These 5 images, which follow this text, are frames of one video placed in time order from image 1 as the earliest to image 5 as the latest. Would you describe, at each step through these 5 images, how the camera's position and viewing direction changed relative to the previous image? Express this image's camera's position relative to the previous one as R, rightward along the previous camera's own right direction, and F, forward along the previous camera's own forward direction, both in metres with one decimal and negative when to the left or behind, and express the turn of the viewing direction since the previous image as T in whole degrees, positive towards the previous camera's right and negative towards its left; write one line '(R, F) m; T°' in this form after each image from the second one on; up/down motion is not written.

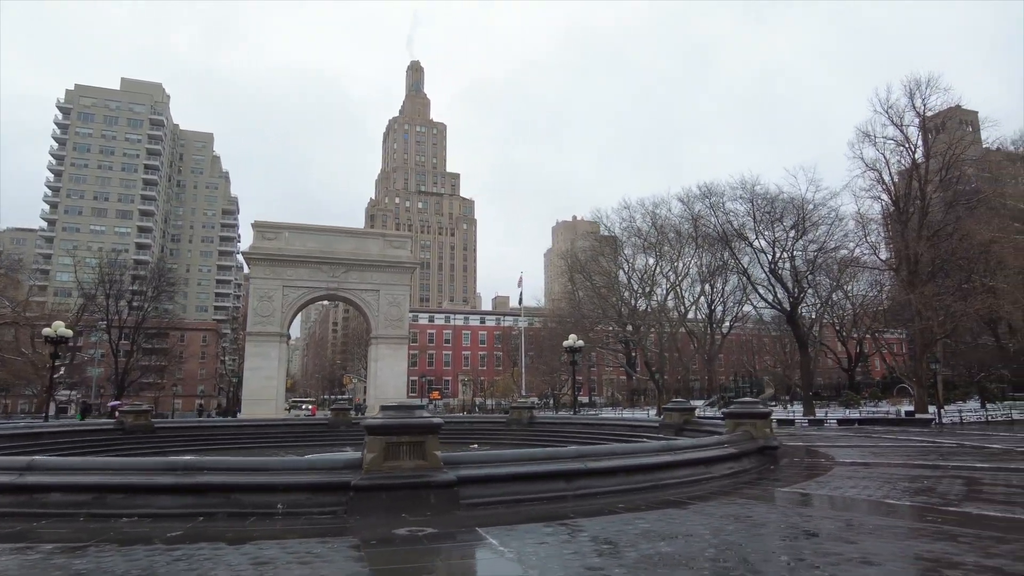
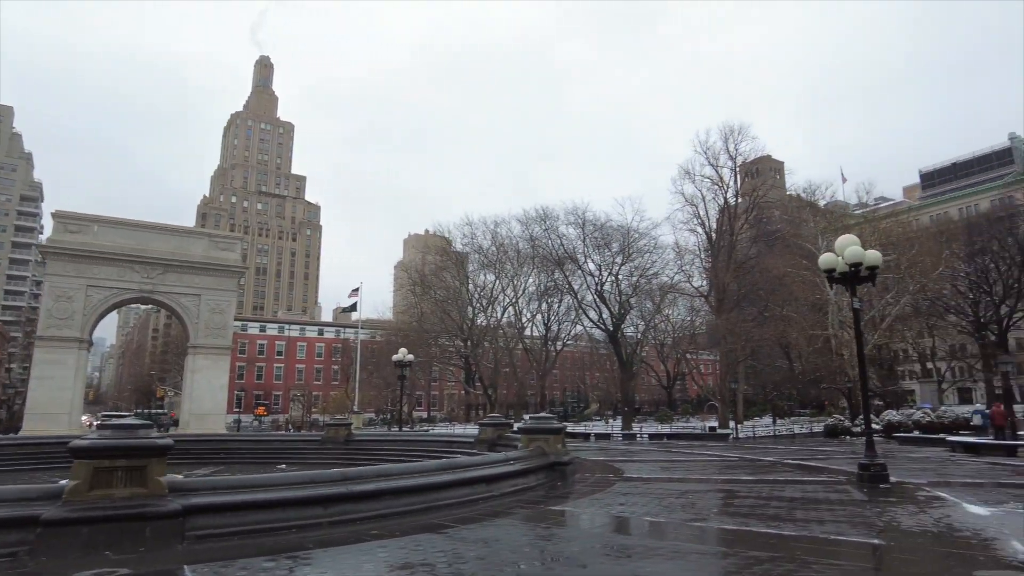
(+0.9, +0.3) m; +14°
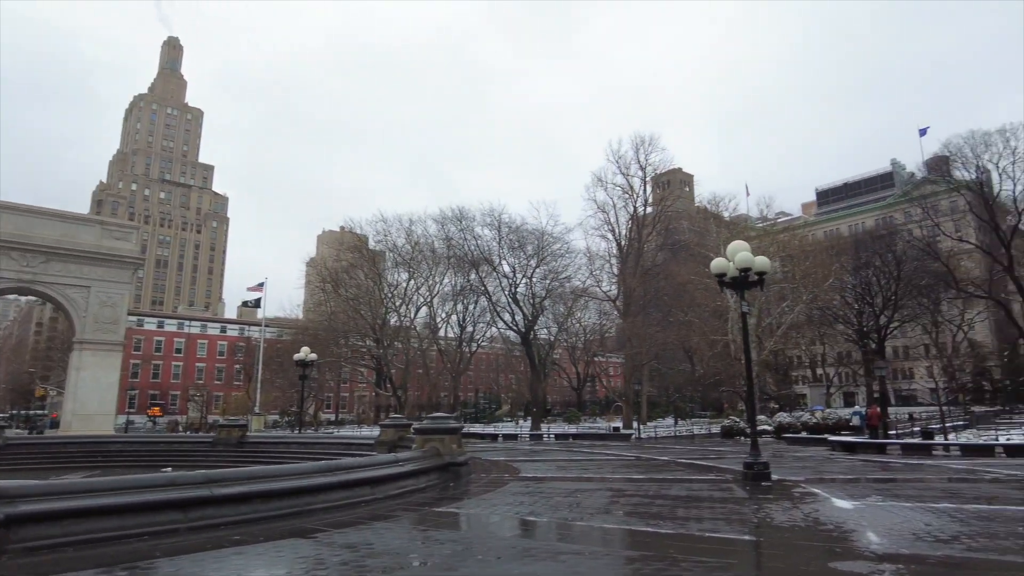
(+0.4, +0.2) m; +7°
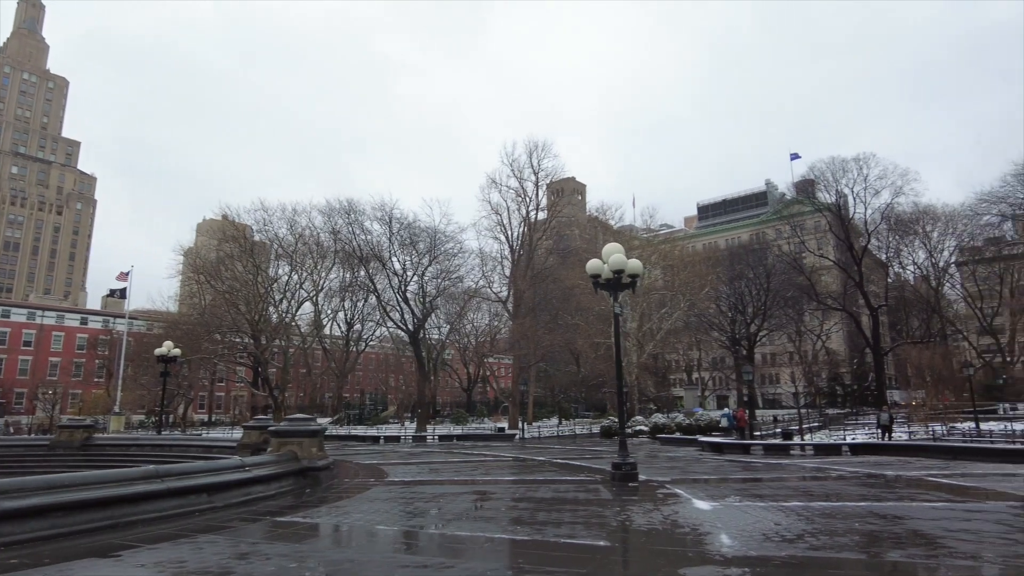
(+0.4, +0.4) m; +10°
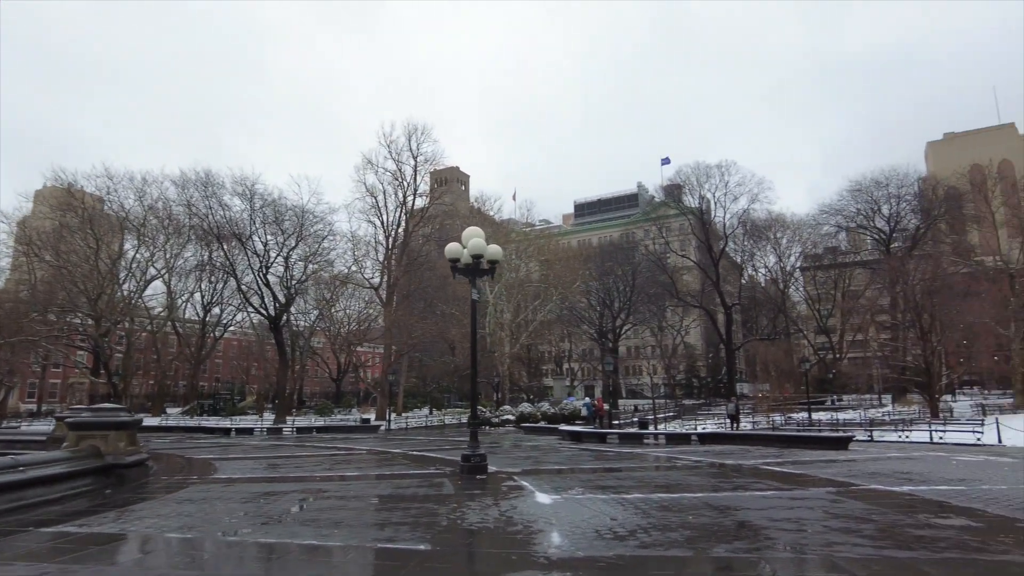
(+0.5, +0.5) m; +11°
